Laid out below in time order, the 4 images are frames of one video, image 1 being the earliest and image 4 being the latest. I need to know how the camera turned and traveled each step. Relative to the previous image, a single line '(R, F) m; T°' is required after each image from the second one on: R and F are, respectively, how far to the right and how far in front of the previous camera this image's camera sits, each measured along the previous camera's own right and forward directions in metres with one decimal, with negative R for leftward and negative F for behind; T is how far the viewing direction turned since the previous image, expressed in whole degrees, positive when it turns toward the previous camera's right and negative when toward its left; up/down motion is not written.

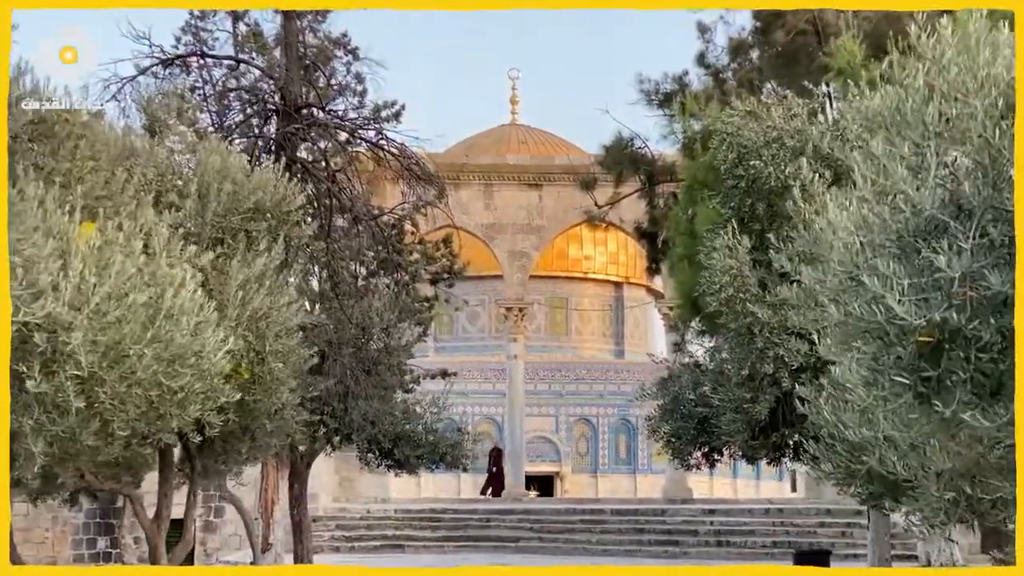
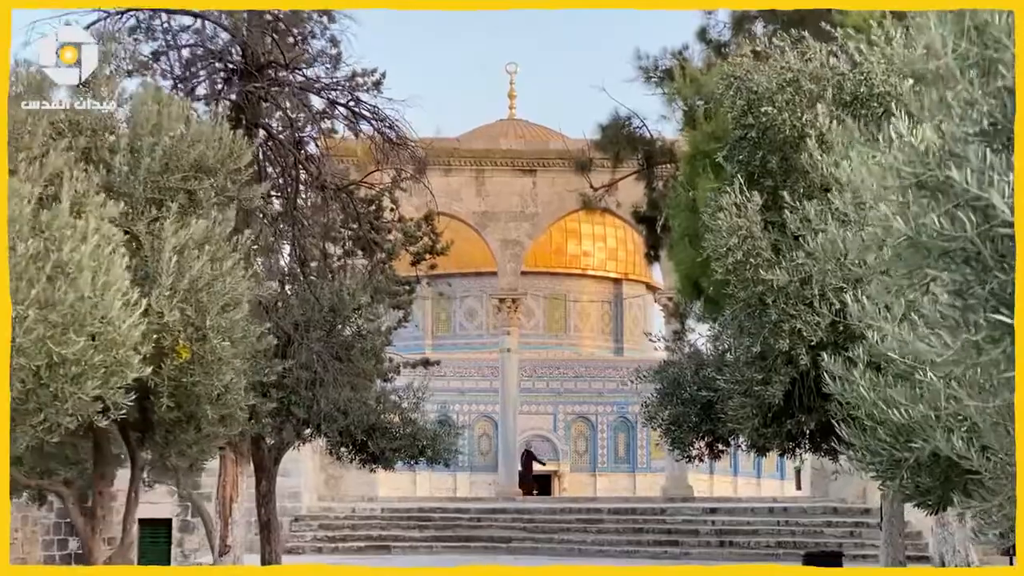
(+0.1, +1.0) m; 0°
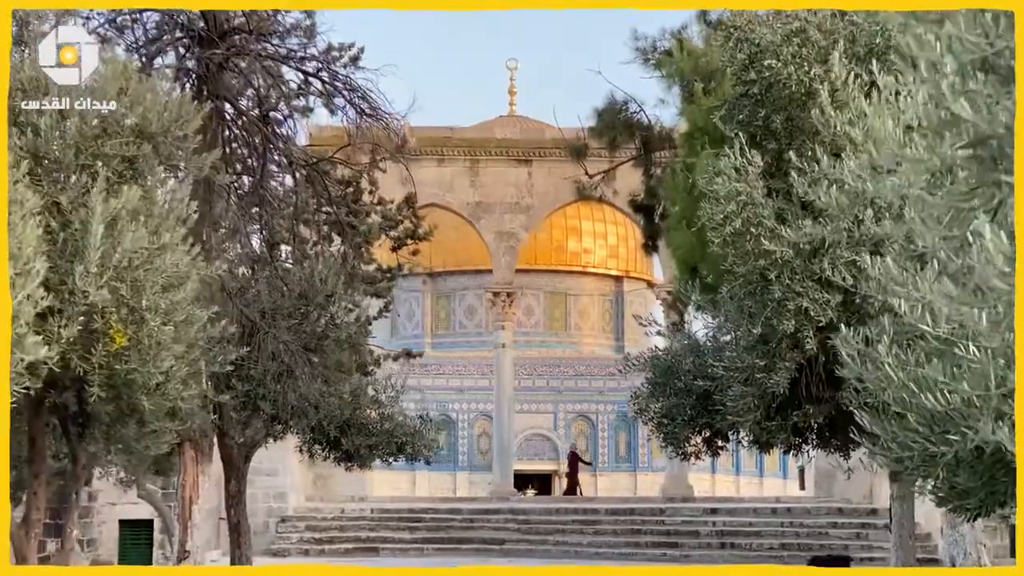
(+0.1, +0.7) m; 0°
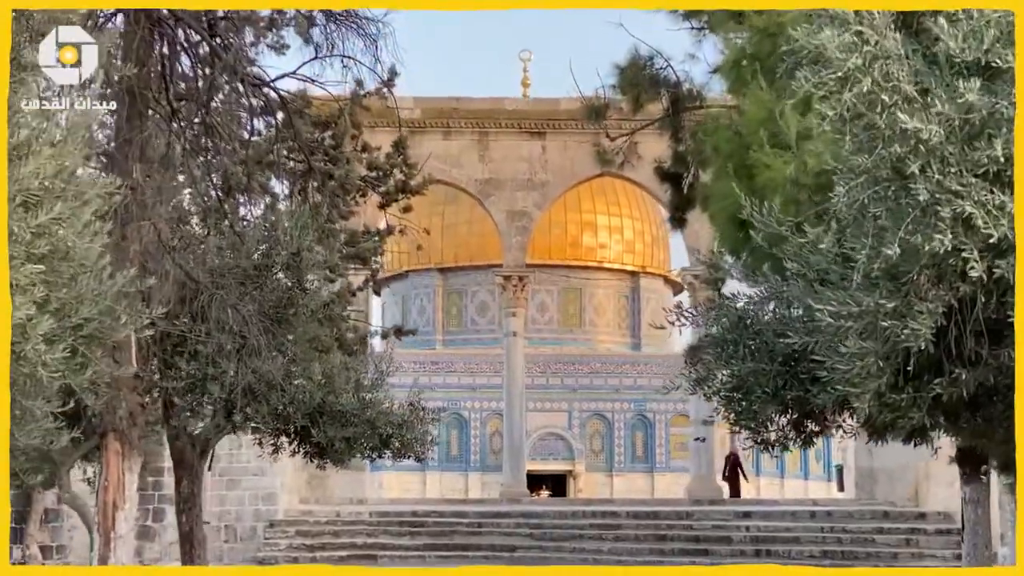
(0.0, +1.9) m; -1°
